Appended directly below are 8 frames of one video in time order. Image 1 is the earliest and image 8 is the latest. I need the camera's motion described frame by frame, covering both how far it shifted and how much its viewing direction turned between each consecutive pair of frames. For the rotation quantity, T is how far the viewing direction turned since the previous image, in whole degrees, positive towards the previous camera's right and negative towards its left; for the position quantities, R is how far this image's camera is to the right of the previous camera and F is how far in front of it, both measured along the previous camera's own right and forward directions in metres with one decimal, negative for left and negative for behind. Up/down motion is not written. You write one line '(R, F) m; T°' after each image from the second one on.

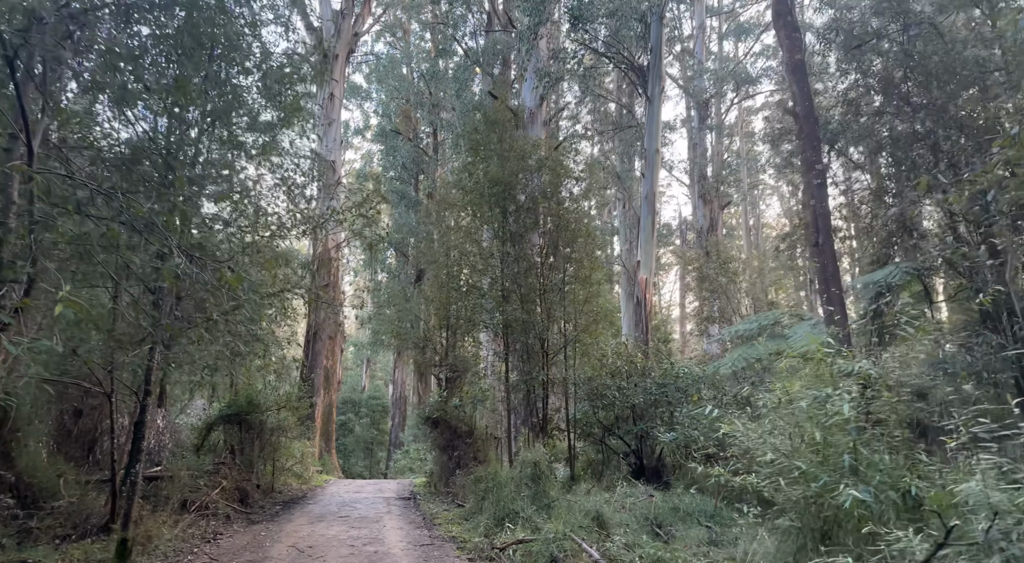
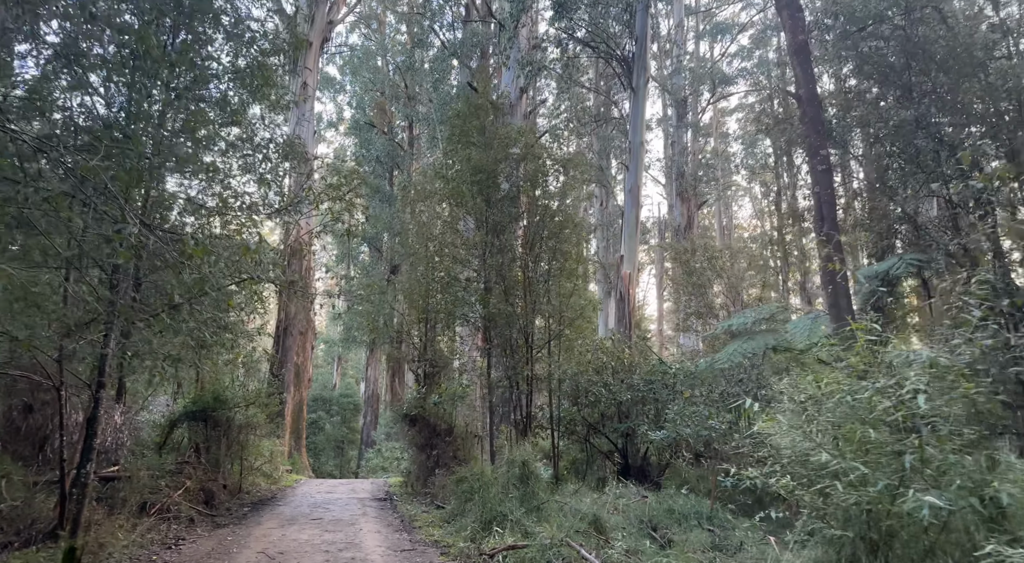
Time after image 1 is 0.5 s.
(-0.2, +0.4) m; +2°
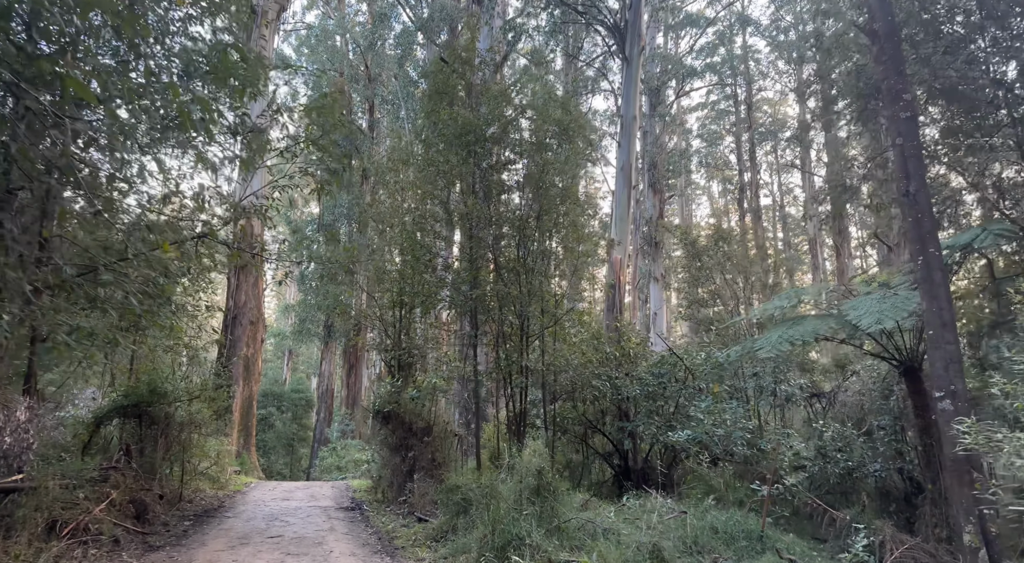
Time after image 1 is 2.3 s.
(-0.5, +1.3) m; +4°
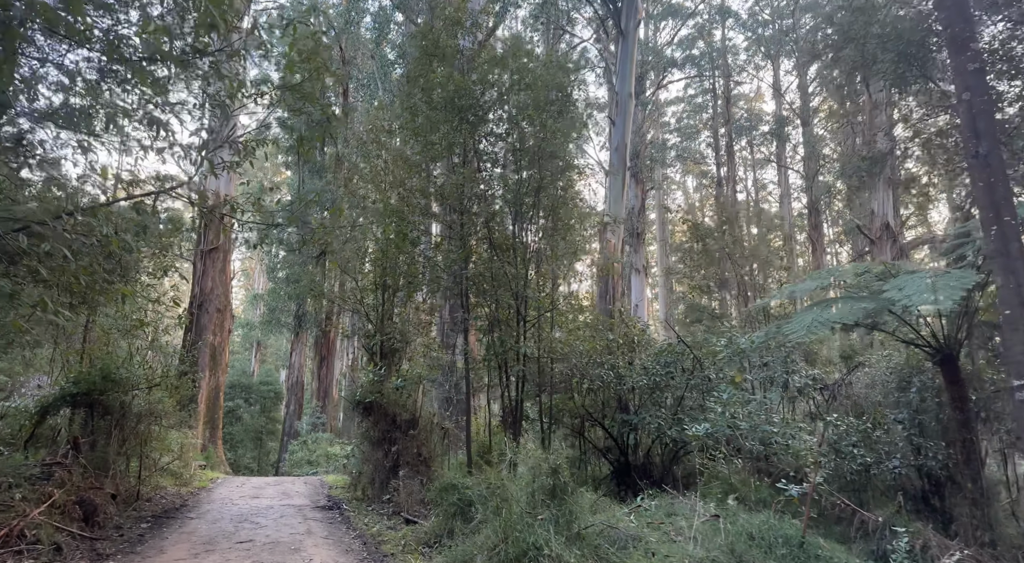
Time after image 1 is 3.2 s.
(-0.3, +0.7) m; +2°
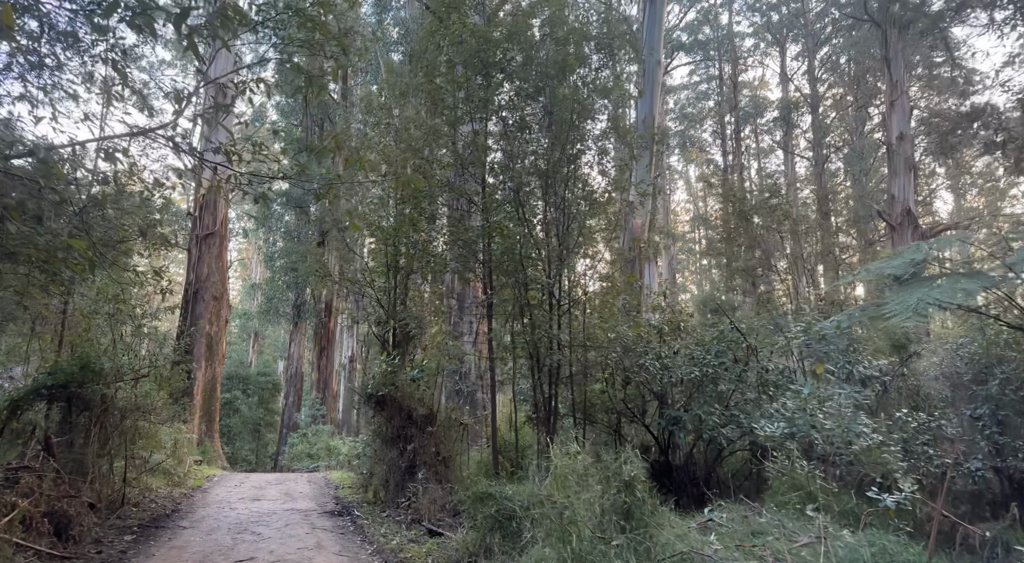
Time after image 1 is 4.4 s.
(-0.4, +0.9) m; 0°
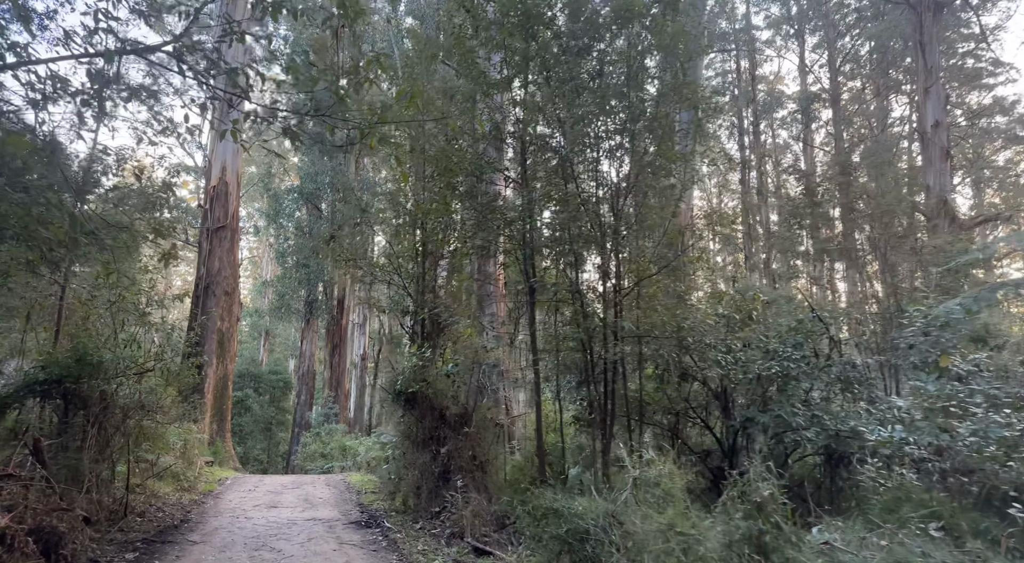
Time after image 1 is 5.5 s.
(-0.4, +0.8) m; -1°
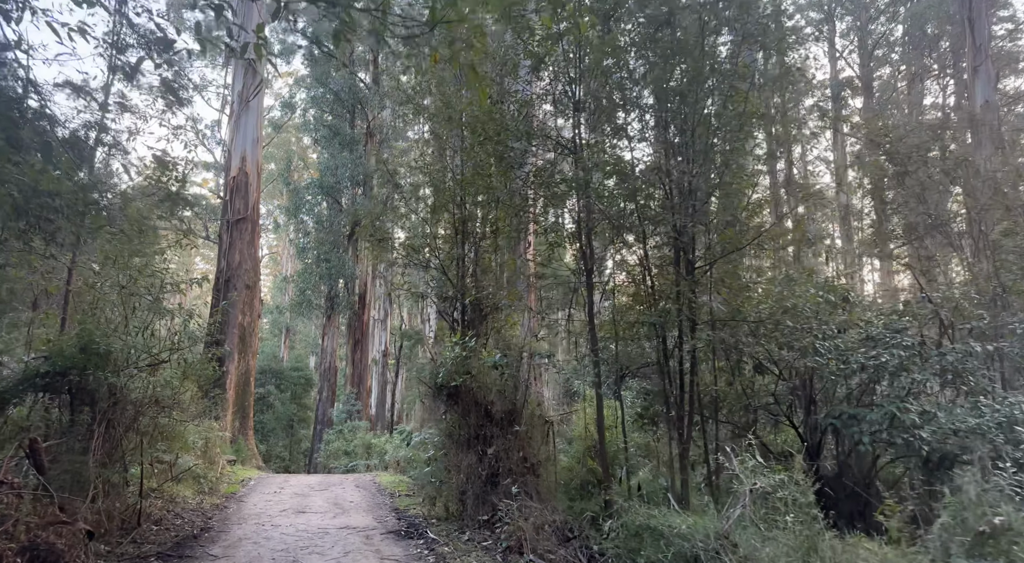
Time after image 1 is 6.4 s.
(-0.3, +0.8) m; -1°
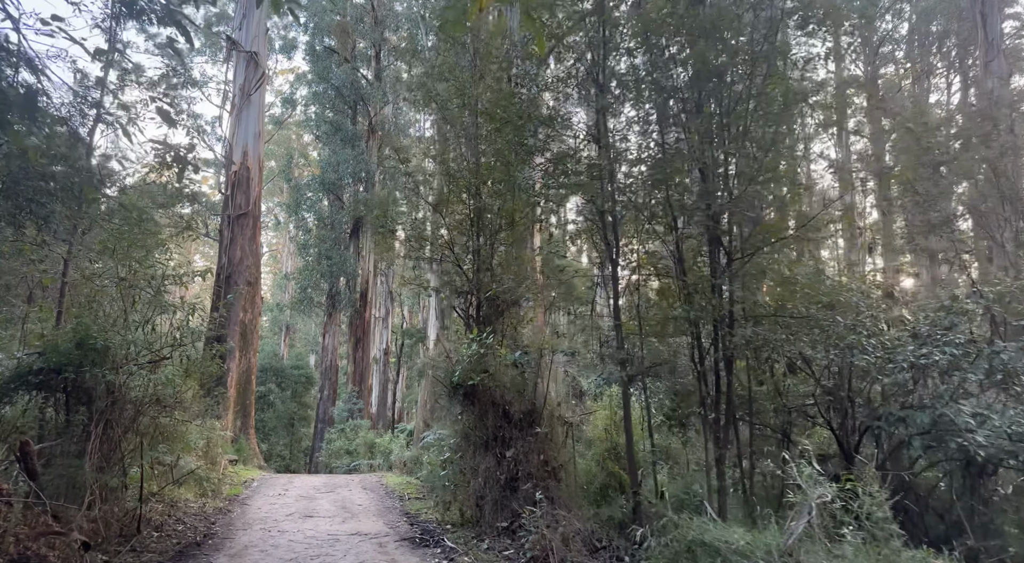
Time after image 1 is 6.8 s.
(-0.2, +0.3) m; 0°
